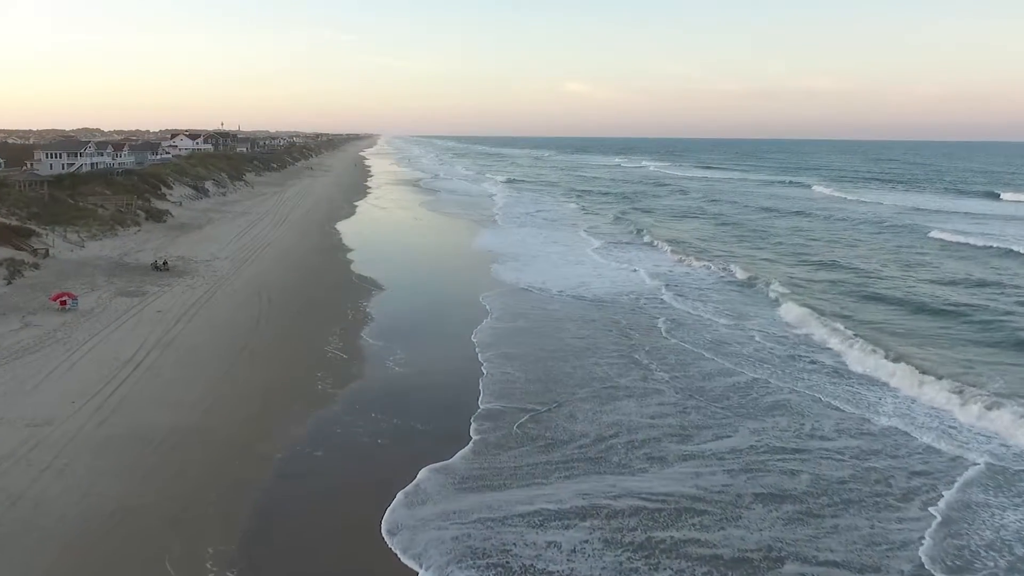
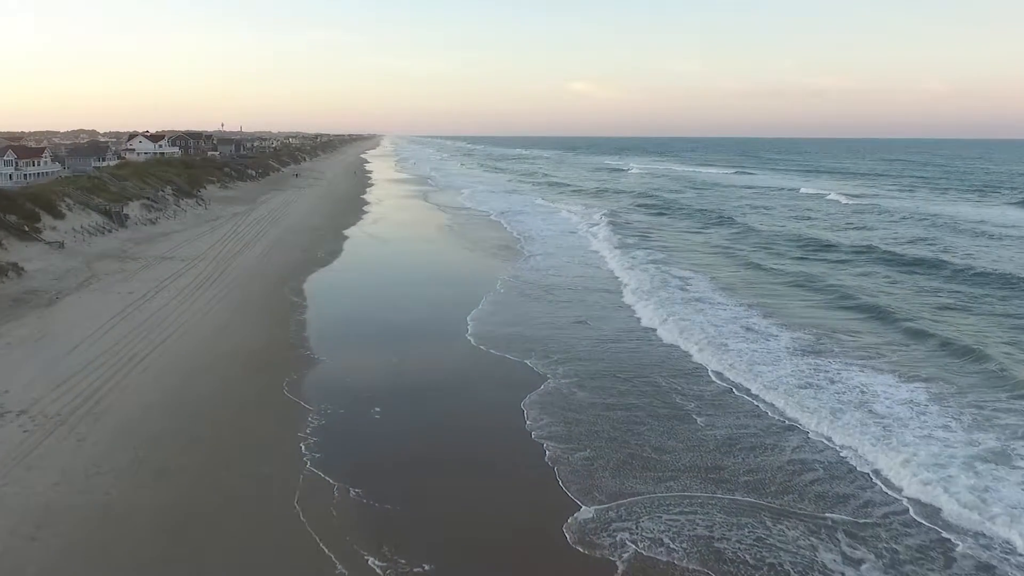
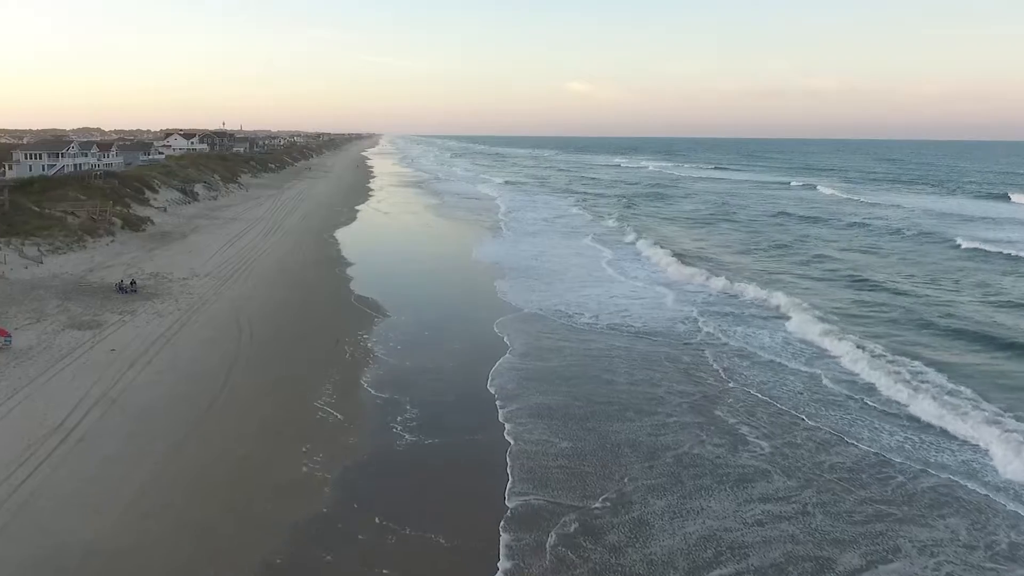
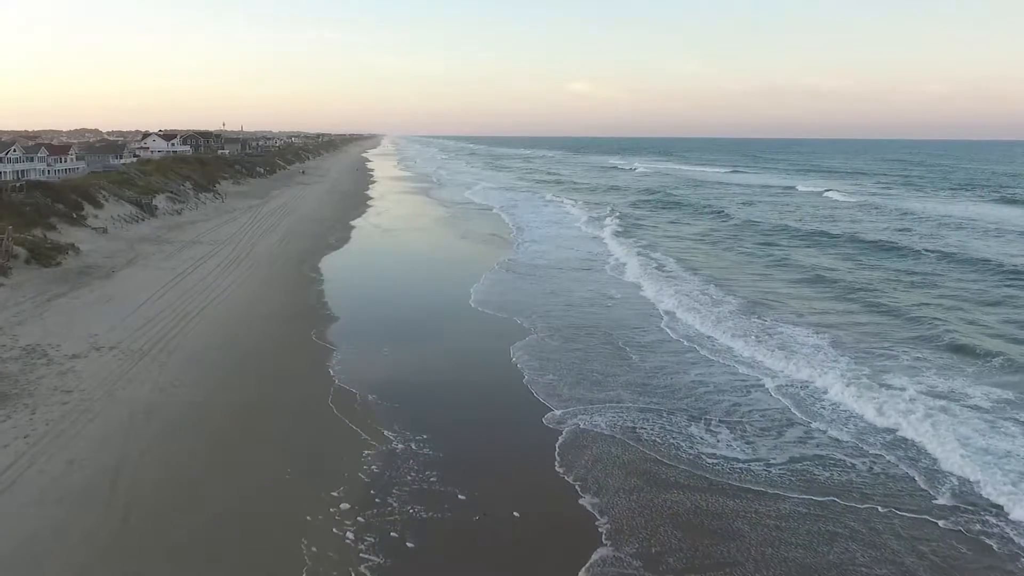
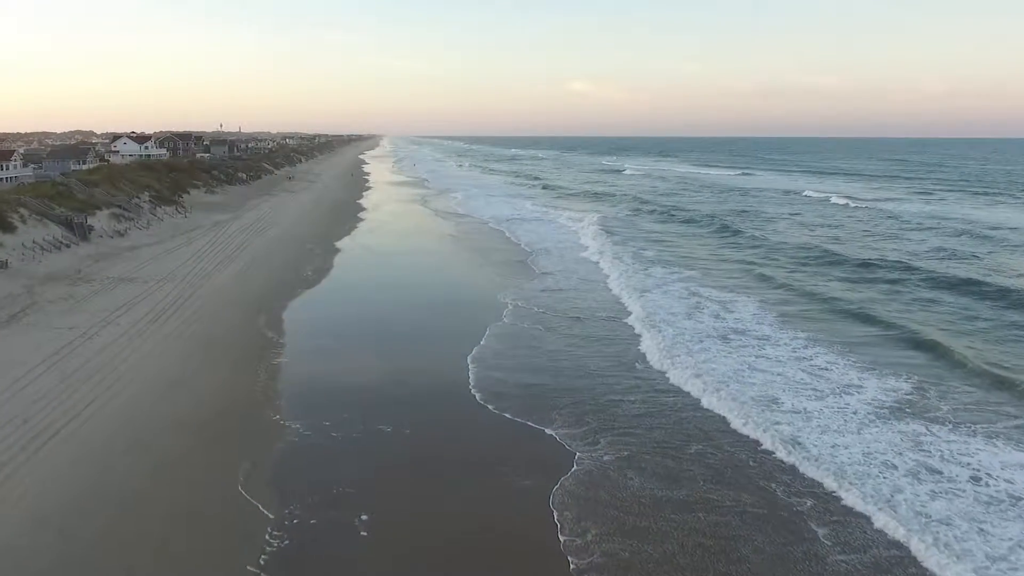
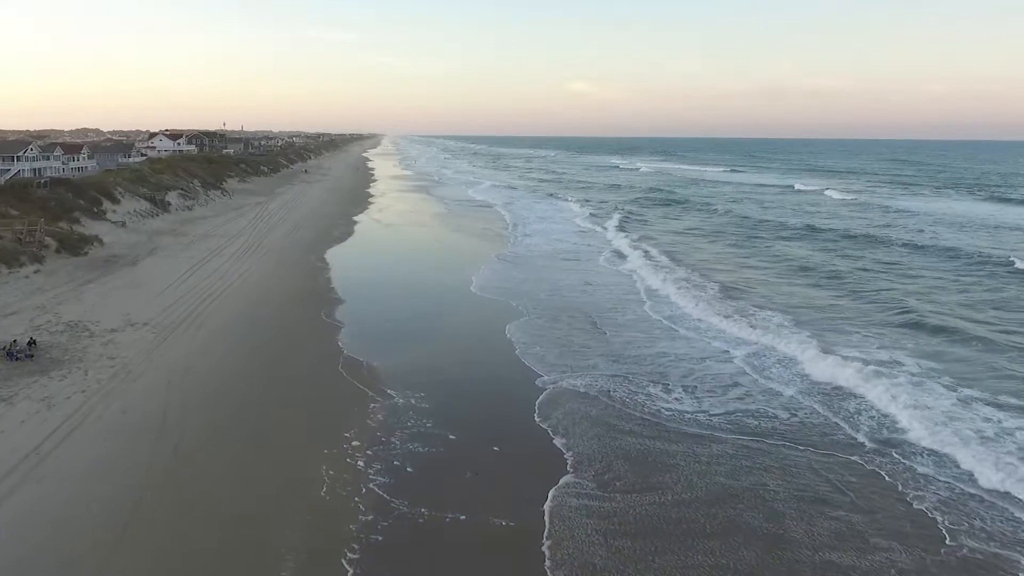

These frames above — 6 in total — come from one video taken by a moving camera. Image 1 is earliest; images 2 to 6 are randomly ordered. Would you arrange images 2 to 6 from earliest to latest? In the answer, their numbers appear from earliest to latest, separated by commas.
3, 6, 4, 2, 5
